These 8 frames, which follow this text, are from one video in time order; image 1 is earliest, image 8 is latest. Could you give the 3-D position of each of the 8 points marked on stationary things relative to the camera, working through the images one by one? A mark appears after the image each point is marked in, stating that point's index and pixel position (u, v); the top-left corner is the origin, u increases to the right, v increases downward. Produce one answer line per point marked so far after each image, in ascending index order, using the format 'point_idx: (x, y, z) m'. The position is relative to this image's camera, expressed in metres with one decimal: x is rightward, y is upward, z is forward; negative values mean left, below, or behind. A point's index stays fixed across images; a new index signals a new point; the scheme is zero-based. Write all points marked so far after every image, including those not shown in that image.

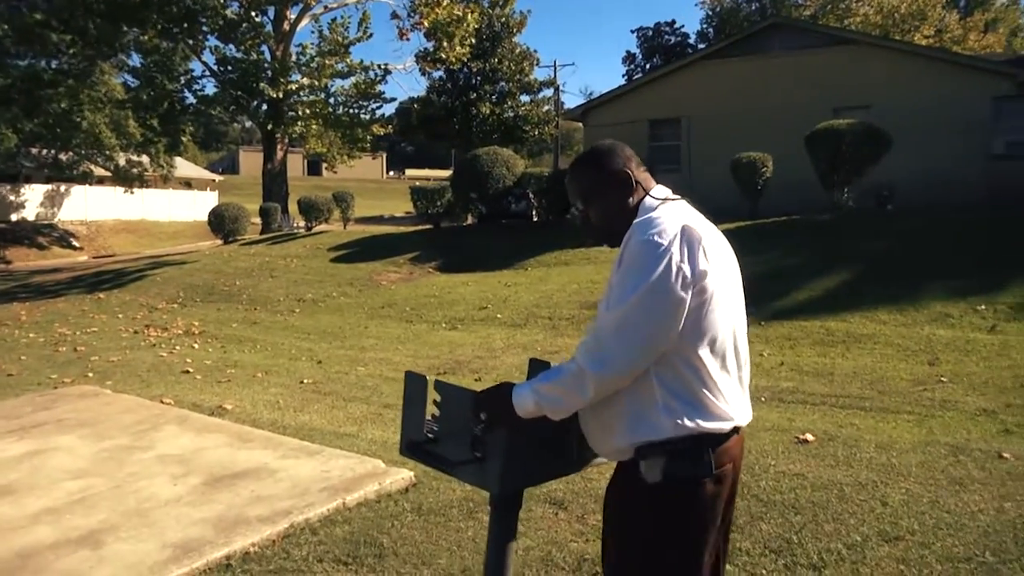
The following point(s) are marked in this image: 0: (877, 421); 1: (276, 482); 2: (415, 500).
0: (+2.5, -0.9, +7.5) m
1: (-1.4, -1.2, +6.6) m
2: (-0.6, -1.3, +6.6) m
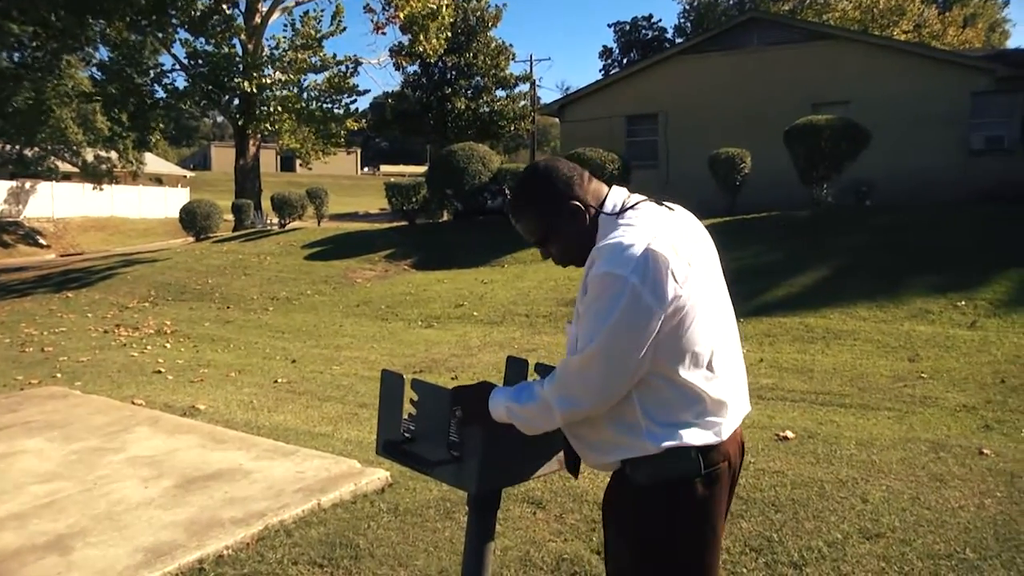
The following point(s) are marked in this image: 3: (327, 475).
0: (+2.4, -0.9, +7.5) m
1: (-1.6, -1.2, +6.5) m
2: (-0.7, -1.3, +6.5) m
3: (-1.1, -1.1, +6.7) m
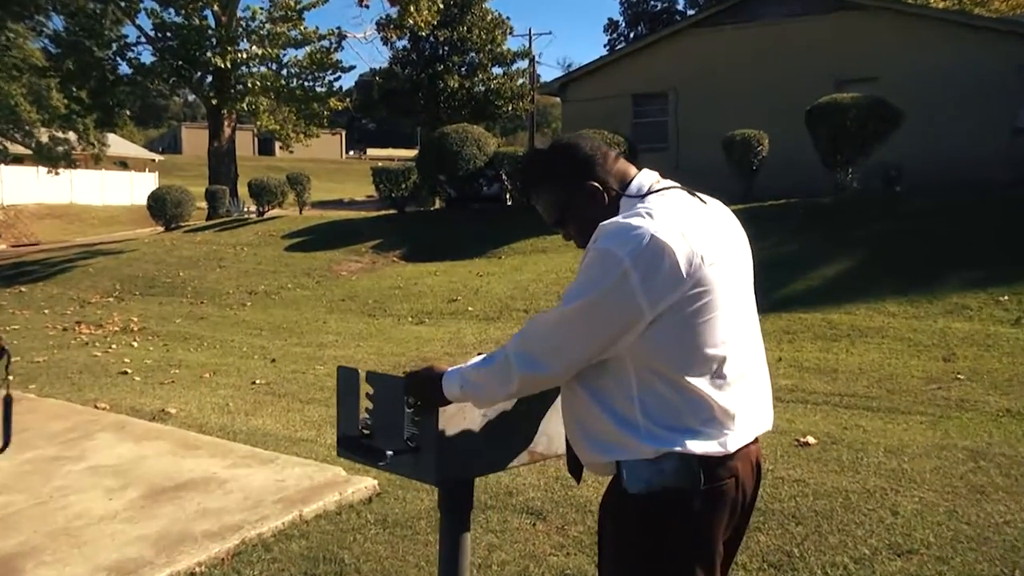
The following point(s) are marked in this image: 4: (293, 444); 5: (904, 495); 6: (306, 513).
0: (+2.4, -0.9, +7.0) m
1: (-1.6, -1.1, +6.0) m
2: (-0.7, -1.2, +6.0) m
3: (-1.1, -1.1, +6.1) m
4: (-1.4, -1.0, +6.8) m
5: (+2.0, -1.1, +5.5) m
6: (-1.1, -1.2, +5.8) m
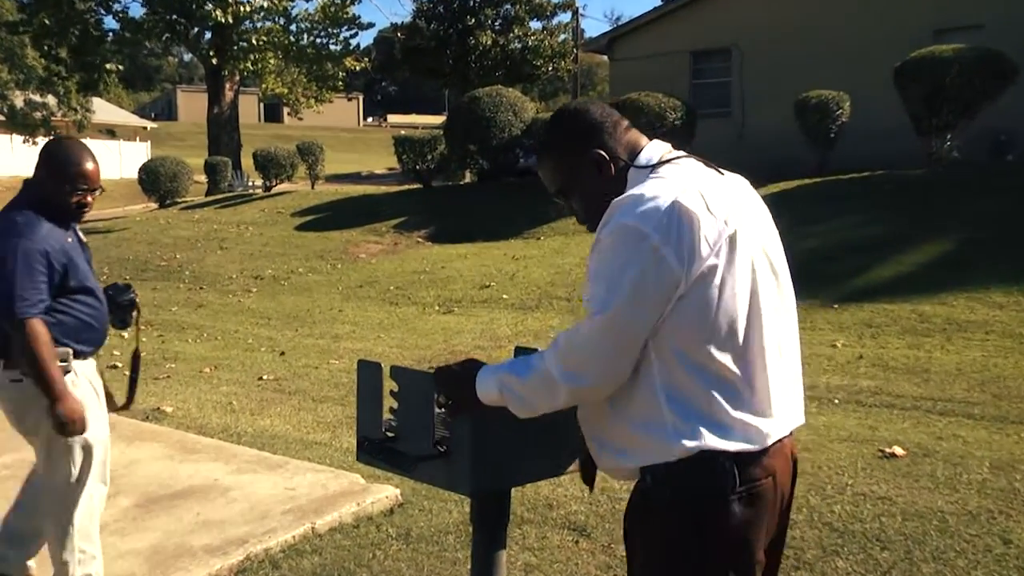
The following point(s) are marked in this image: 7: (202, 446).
0: (+2.6, -0.8, +6.1) m
1: (-1.4, -1.1, +5.3) m
2: (-0.5, -1.2, +5.3) m
3: (-1.0, -1.0, +5.5) m
4: (-1.2, -0.9, +6.1) m
5: (+2.2, -1.0, +4.7) m
6: (-0.9, -1.1, +5.2) m
7: (-1.7, -0.9, +6.0) m
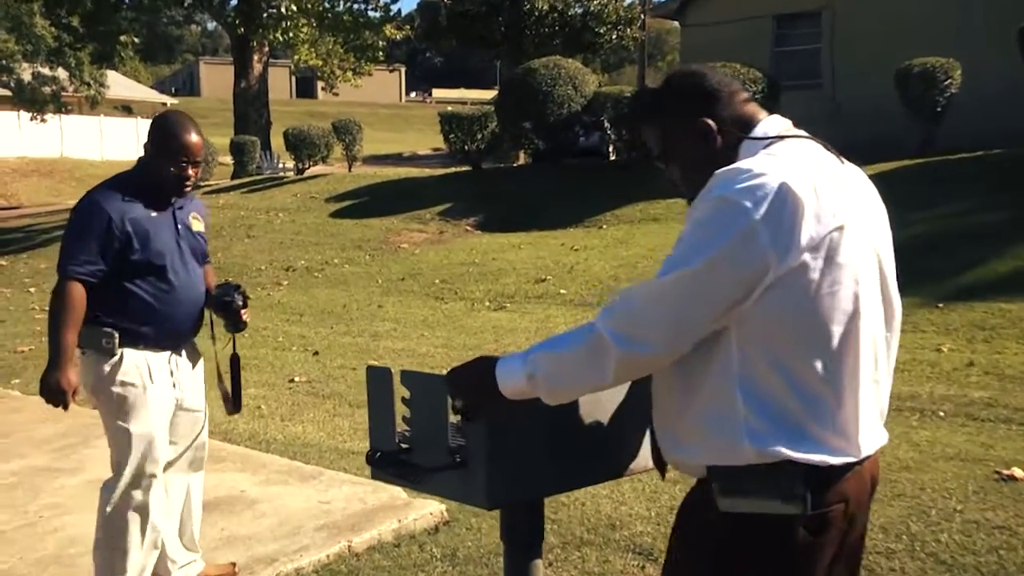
0: (+2.9, -0.8, +5.3) m
1: (-1.1, -1.0, +4.8) m
2: (-0.3, -1.1, +4.8) m
3: (-0.7, -1.0, +5.0) m
4: (-0.9, -0.9, +5.6) m
5: (+2.3, -1.0, +4.0) m
6: (-0.7, -1.1, +4.7) m
7: (-1.4, -0.8, +5.5) m
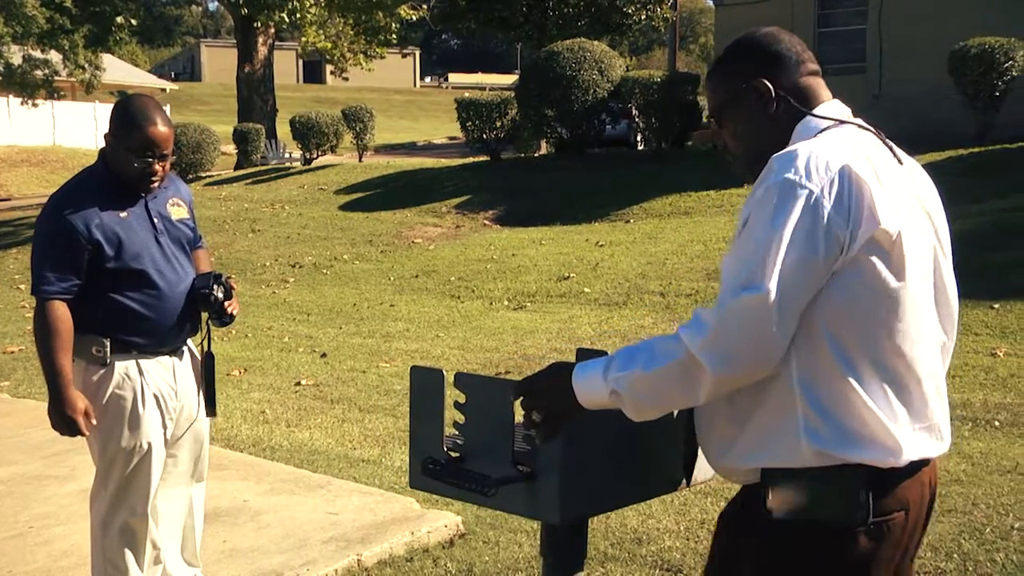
0: (+3.0, -0.8, +4.9) m
1: (-1.0, -1.0, +4.6) m
2: (-0.2, -1.1, +4.4) m
3: (-0.6, -1.0, +4.7) m
4: (-0.8, -0.9, +5.3) m
5: (+2.4, -1.0, +3.6) m
6: (-0.6, -1.1, +4.4) m
7: (-1.3, -0.8, +5.2) m
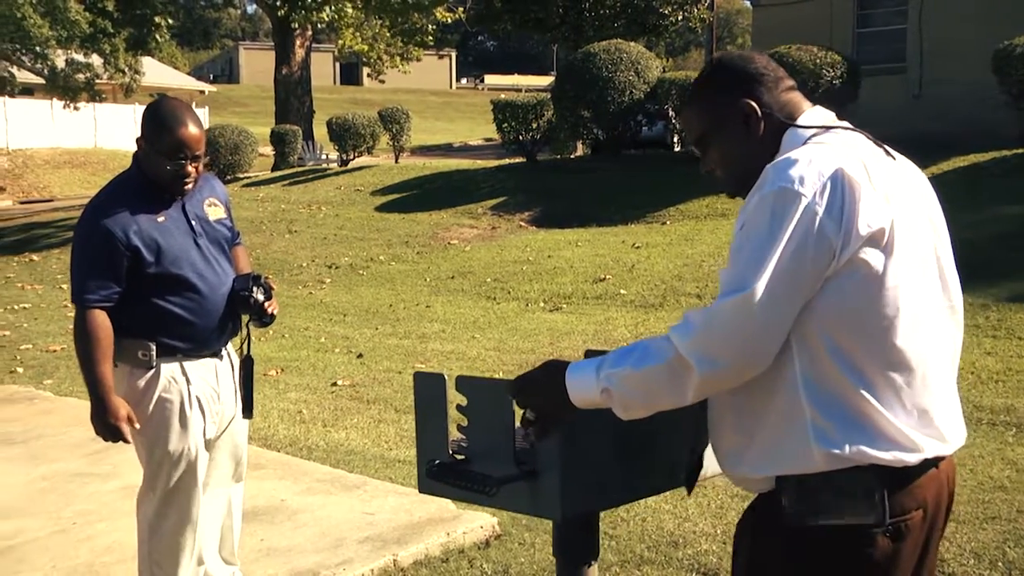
0: (+3.2, -0.8, +4.8) m
1: (-0.9, -1.0, +4.6) m
2: (-0.1, -1.1, +4.4) m
3: (-0.5, -1.0, +4.7) m
4: (-0.6, -0.9, +5.4) m
5: (+2.5, -1.0, +3.5) m
6: (-0.5, -1.1, +4.4) m
7: (-1.1, -0.8, +5.3) m
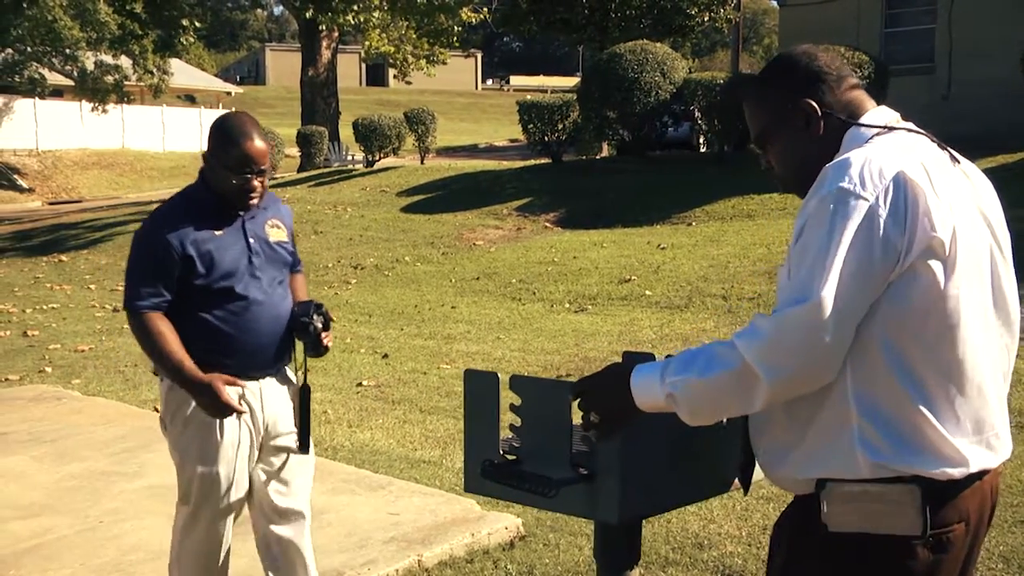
0: (+3.3, -0.8, +4.7) m
1: (-0.8, -1.0, +4.6) m
2: (0.0, -1.1, +4.4) m
3: (-0.3, -1.0, +4.7) m
4: (-0.5, -0.9, +5.4) m
5: (+2.6, -1.0, +3.4) m
6: (-0.4, -1.1, +4.4) m
7: (-1.0, -0.8, +5.3) m
